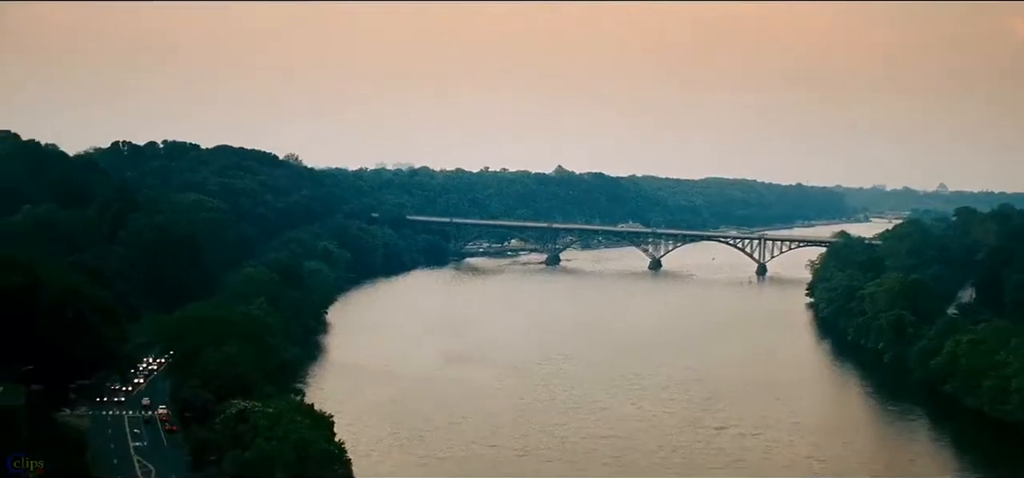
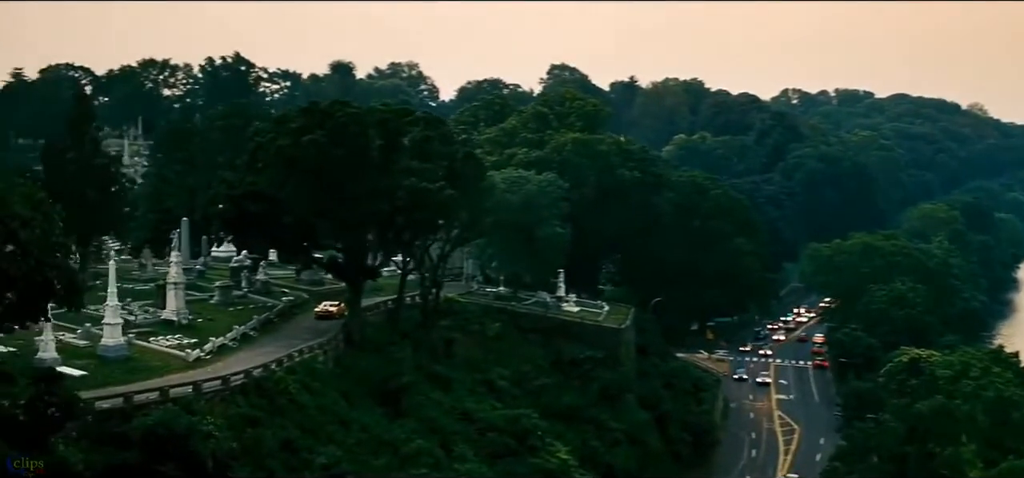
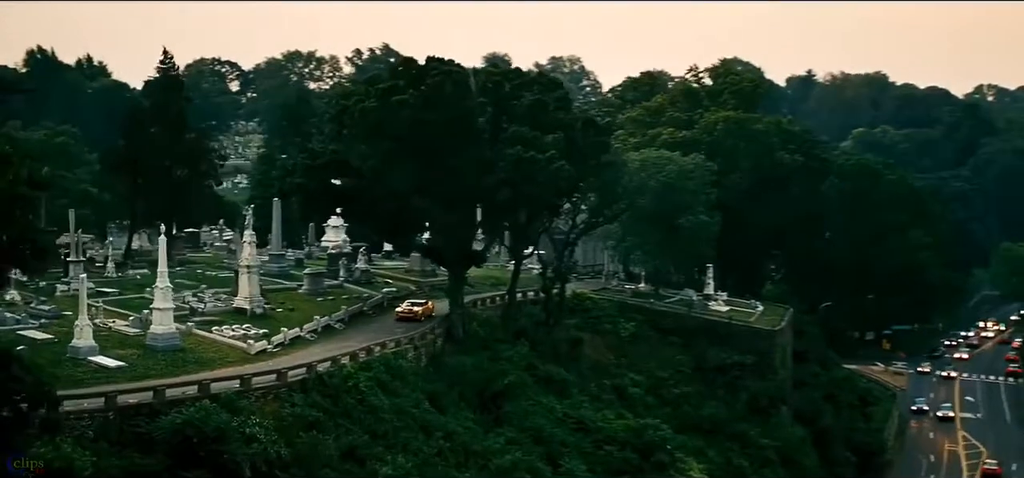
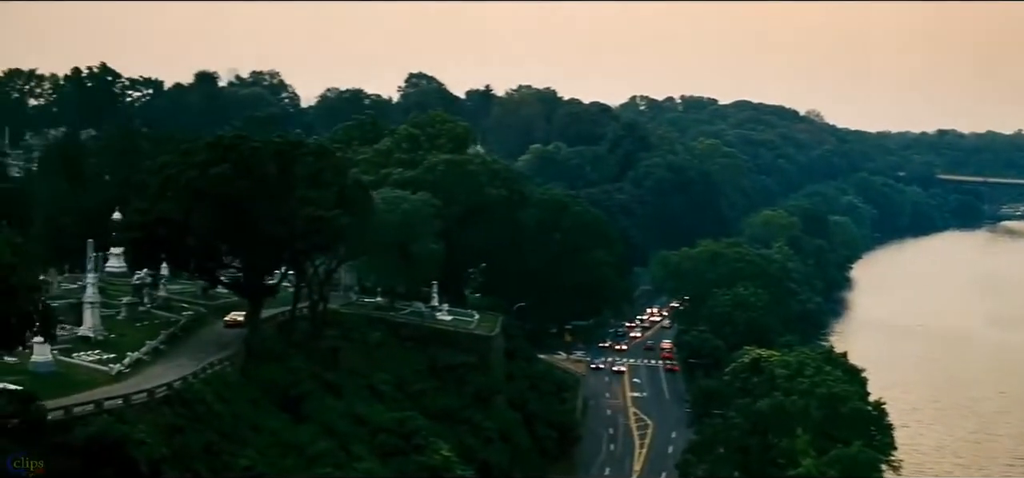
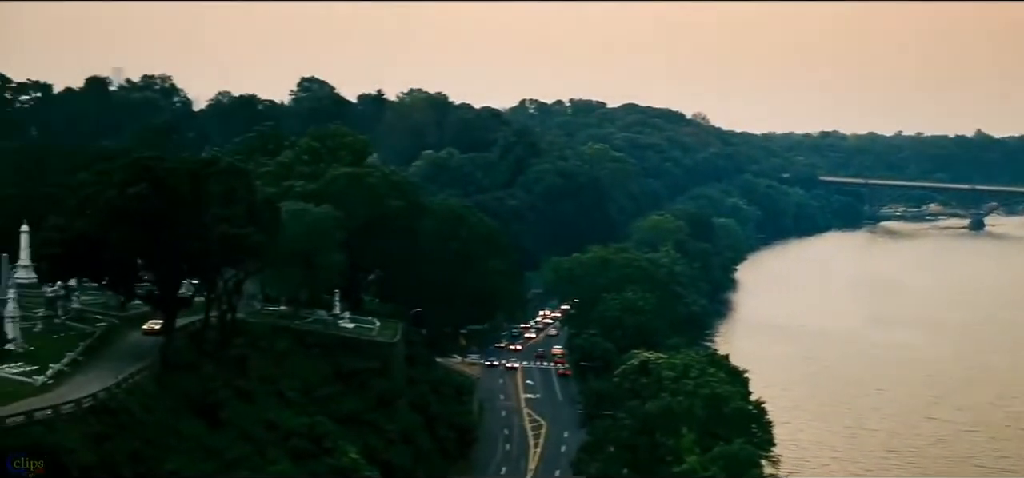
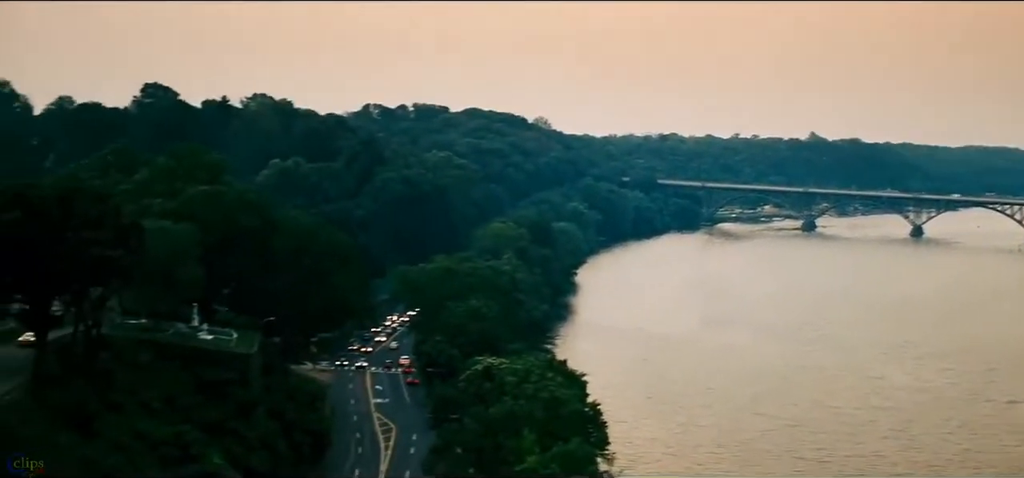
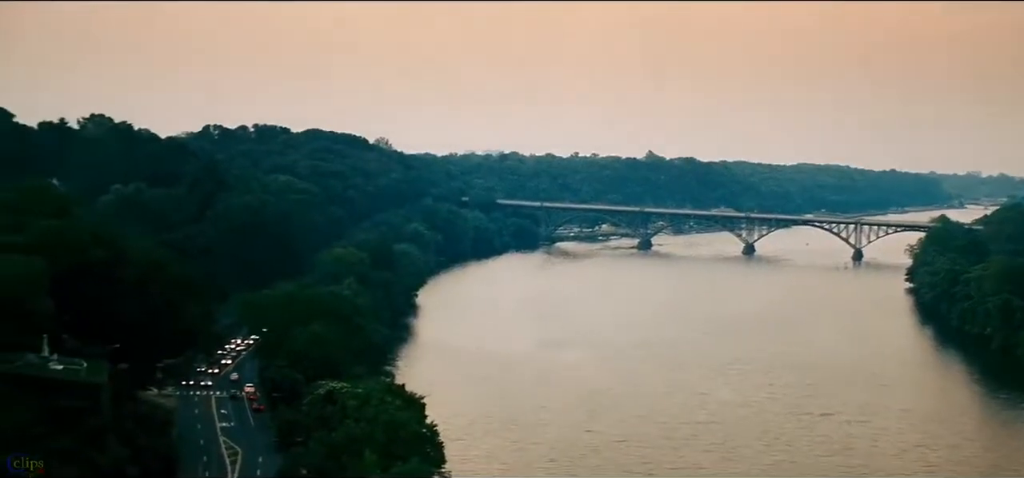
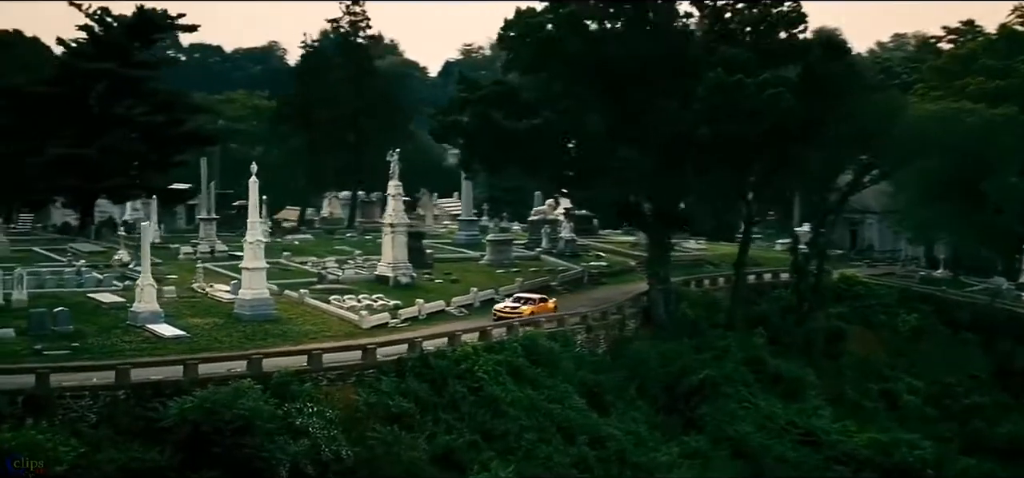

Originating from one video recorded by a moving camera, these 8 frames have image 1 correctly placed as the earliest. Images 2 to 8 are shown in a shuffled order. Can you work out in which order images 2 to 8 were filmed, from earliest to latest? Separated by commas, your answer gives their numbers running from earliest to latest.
7, 6, 5, 4, 2, 3, 8
